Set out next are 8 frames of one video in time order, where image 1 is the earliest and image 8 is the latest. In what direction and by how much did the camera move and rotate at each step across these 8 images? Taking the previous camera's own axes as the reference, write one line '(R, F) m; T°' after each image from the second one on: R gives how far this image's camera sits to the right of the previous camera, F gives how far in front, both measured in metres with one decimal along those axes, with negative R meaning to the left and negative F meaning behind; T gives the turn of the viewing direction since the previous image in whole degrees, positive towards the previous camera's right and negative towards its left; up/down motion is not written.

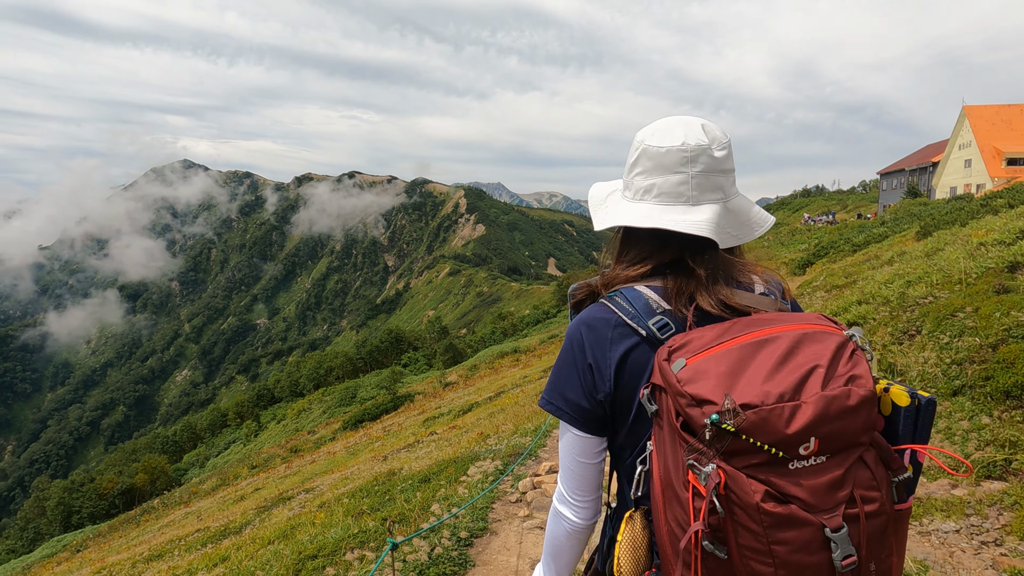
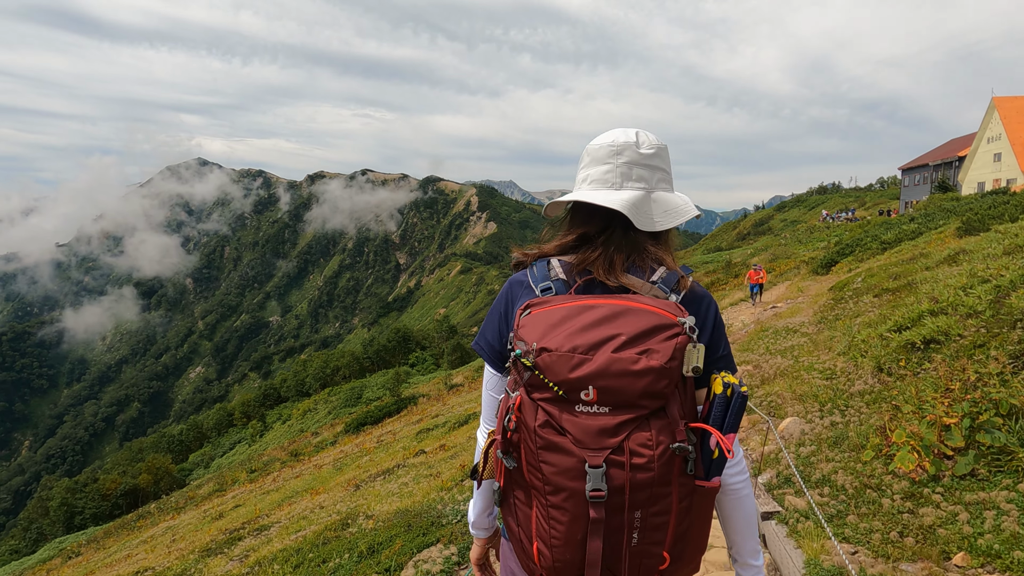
(+0.4, +1.7) m; -1°
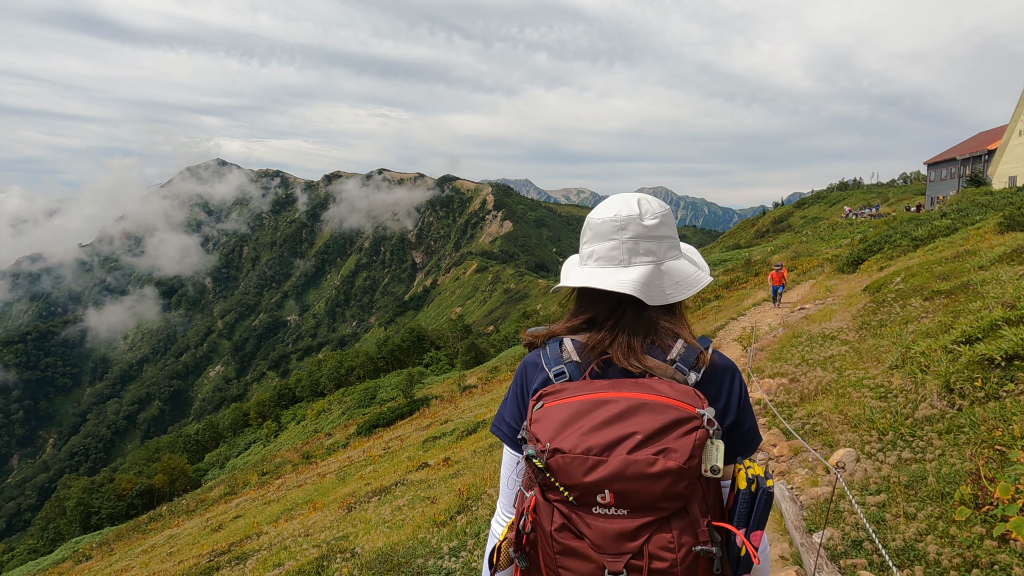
(+0.2, +0.9) m; -2°
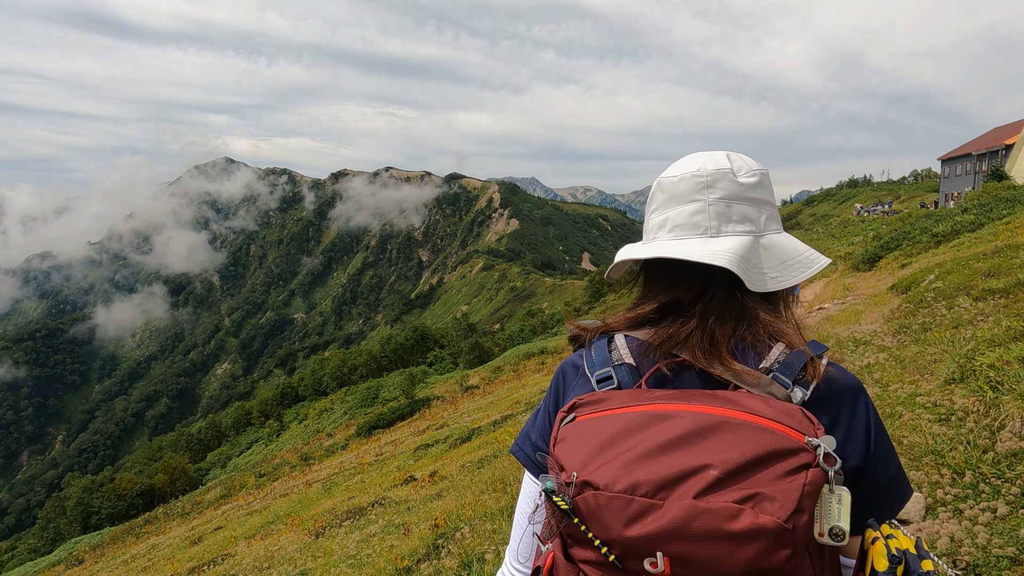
(+0.3, +1.1) m; -1°
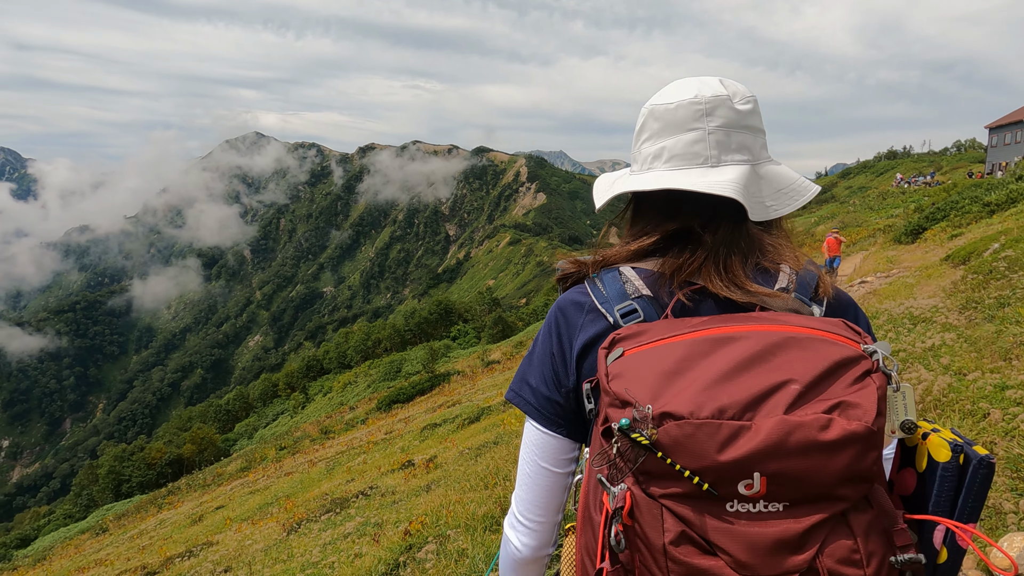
(+0.5, +1.2) m; -3°
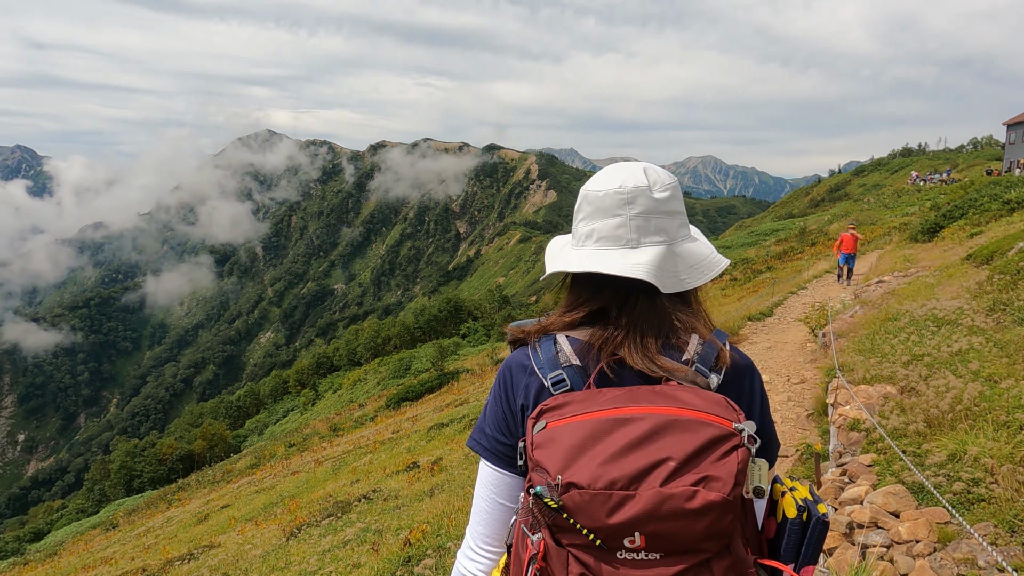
(0.0, +0.3) m; -1°
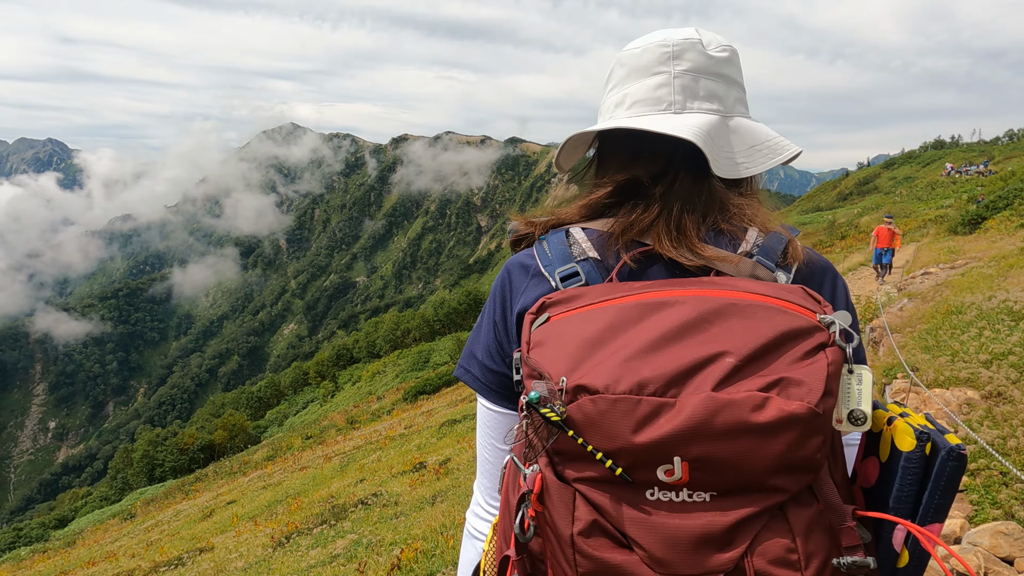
(+0.1, +0.9) m; -2°
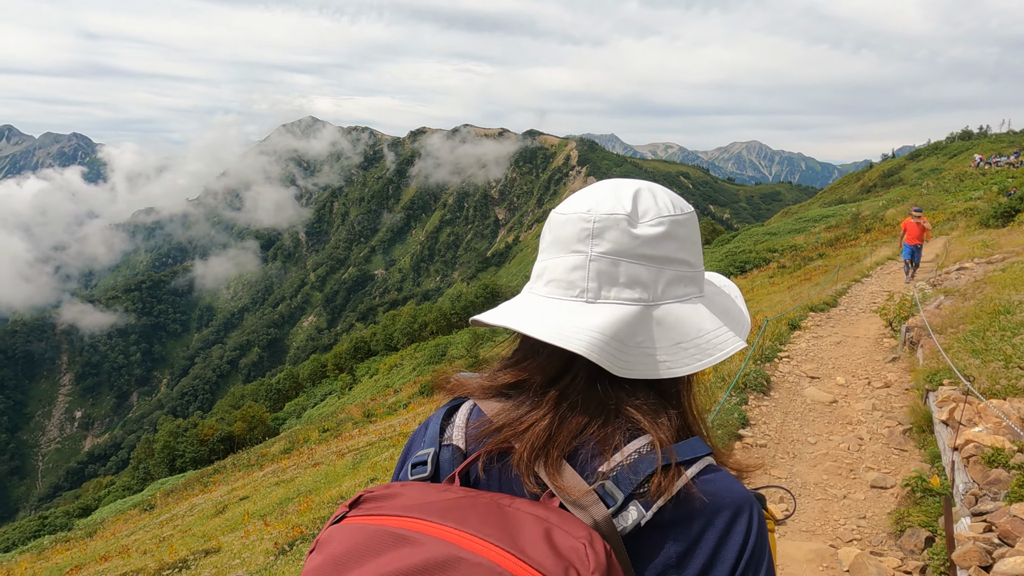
(0.0, +0.6) m; -2°
